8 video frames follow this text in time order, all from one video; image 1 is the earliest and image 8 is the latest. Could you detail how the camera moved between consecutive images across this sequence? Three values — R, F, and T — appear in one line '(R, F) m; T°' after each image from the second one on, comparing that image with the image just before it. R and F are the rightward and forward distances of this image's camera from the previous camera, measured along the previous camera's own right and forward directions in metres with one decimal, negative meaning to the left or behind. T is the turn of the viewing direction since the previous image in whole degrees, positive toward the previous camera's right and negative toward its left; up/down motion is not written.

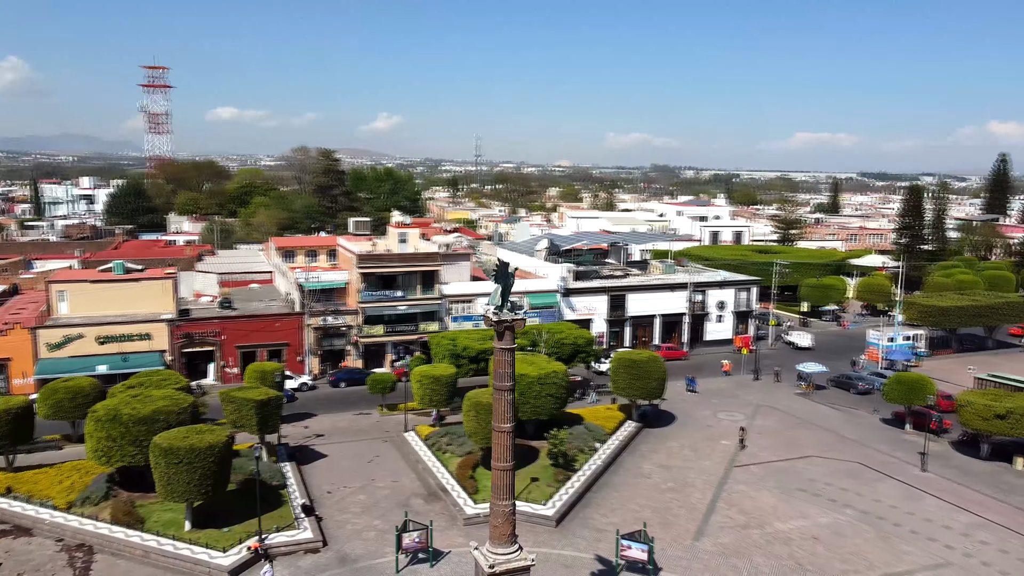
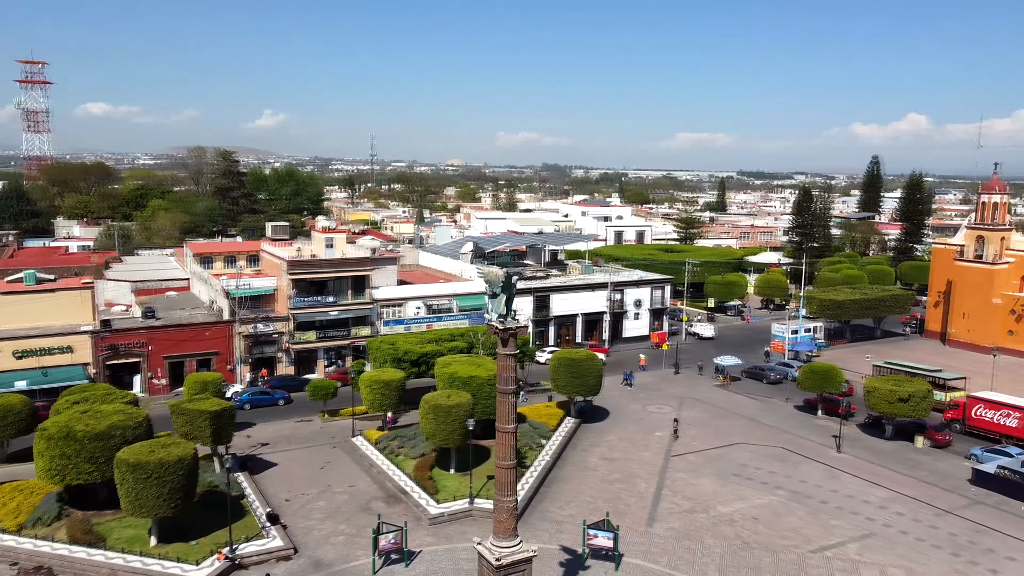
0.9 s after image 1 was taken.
(-1.6, -0.7) m; +8°
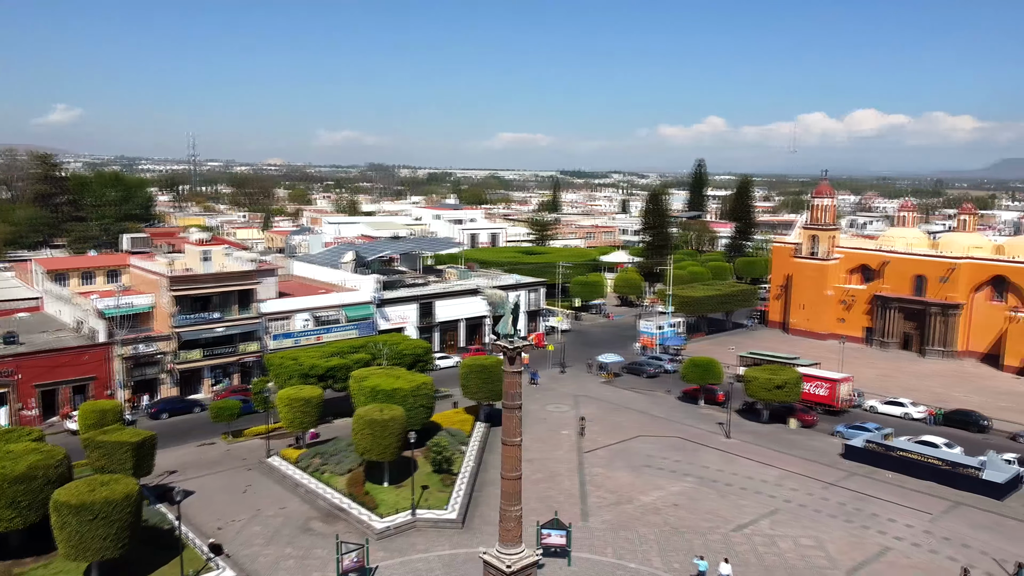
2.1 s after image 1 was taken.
(-2.7, -0.4) m; +12°
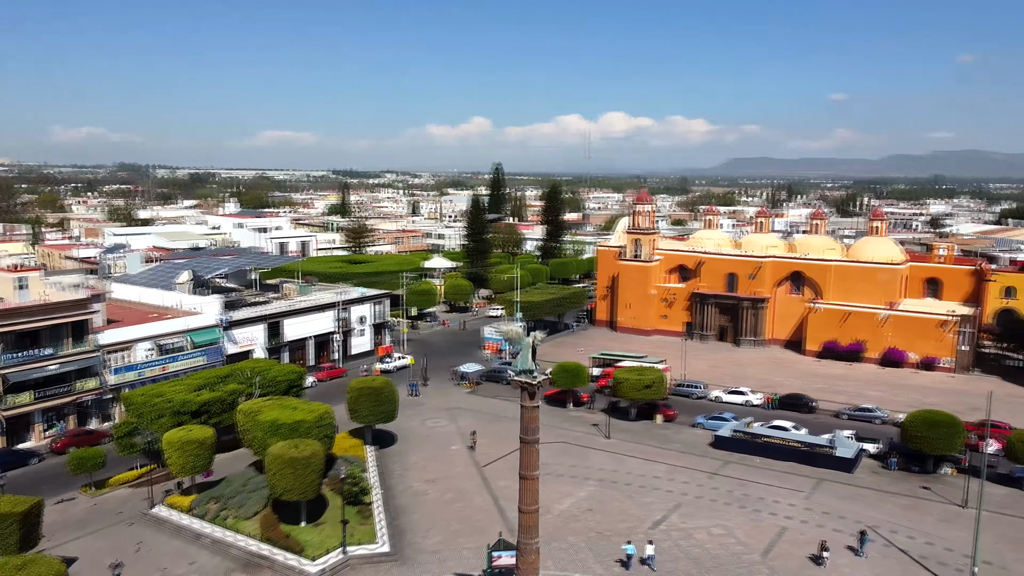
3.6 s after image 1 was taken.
(-3.7, +0.5) m; +16°
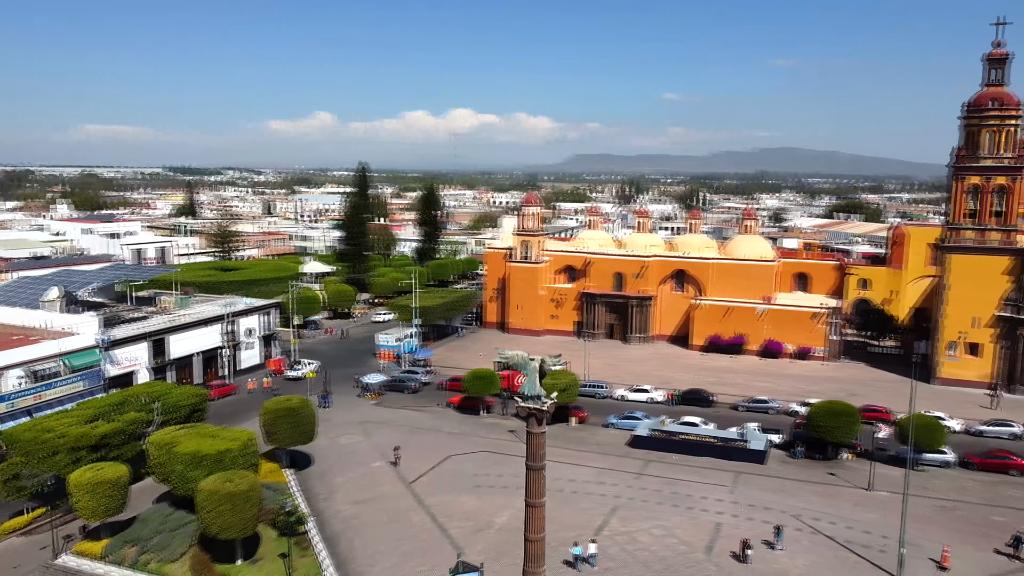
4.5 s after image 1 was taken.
(-2.3, +0.6) m; +10°
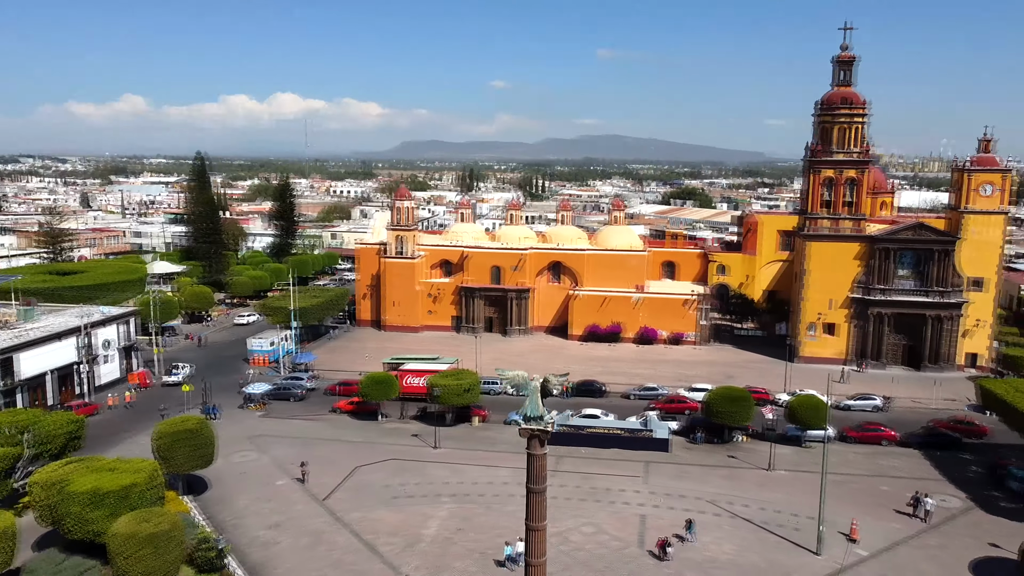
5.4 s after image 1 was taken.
(-2.3, +0.8) m; +11°
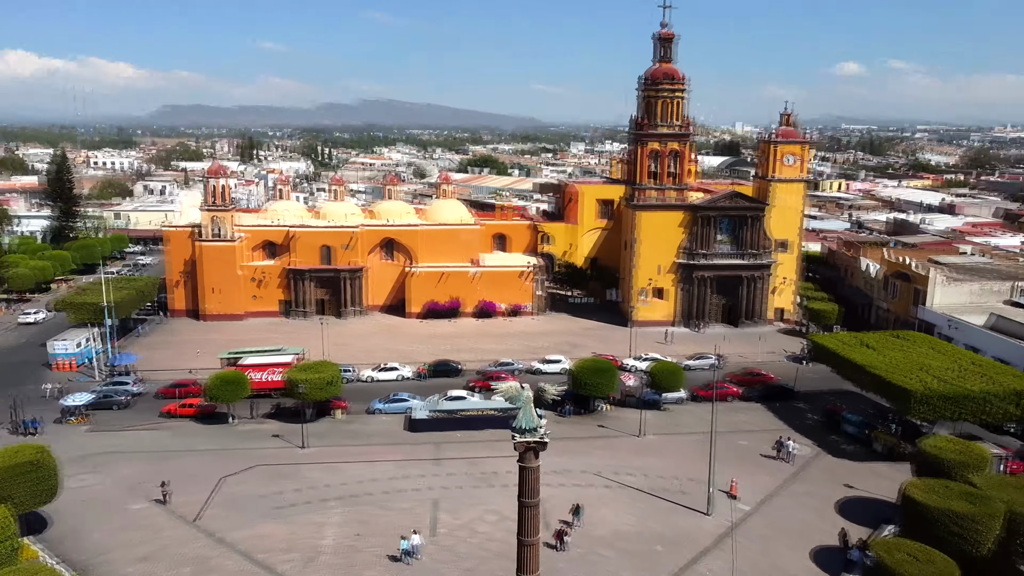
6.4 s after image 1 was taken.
(-2.7, +1.1) m; +15°
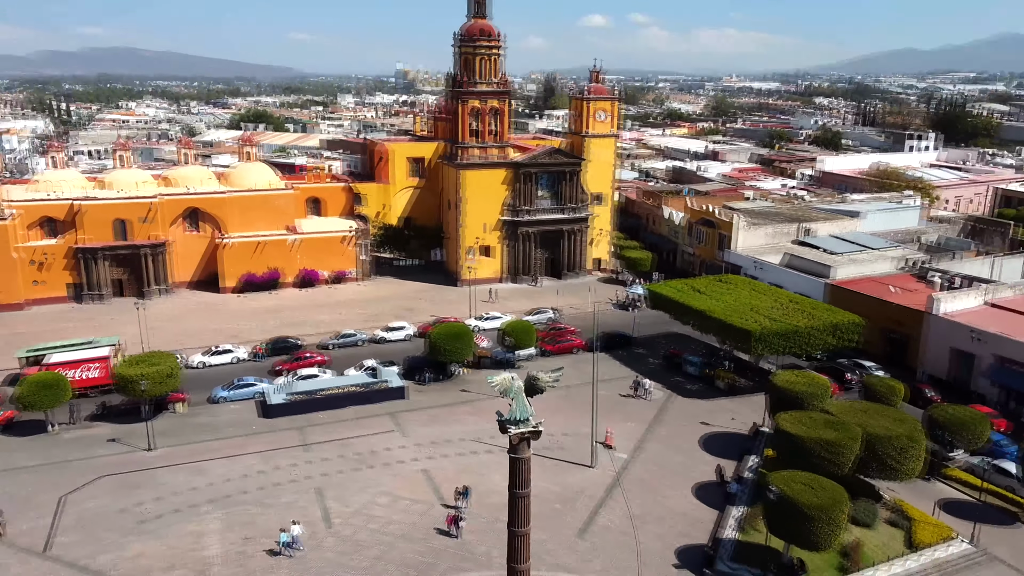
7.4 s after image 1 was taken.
(-2.7, +0.9) m; +16°
